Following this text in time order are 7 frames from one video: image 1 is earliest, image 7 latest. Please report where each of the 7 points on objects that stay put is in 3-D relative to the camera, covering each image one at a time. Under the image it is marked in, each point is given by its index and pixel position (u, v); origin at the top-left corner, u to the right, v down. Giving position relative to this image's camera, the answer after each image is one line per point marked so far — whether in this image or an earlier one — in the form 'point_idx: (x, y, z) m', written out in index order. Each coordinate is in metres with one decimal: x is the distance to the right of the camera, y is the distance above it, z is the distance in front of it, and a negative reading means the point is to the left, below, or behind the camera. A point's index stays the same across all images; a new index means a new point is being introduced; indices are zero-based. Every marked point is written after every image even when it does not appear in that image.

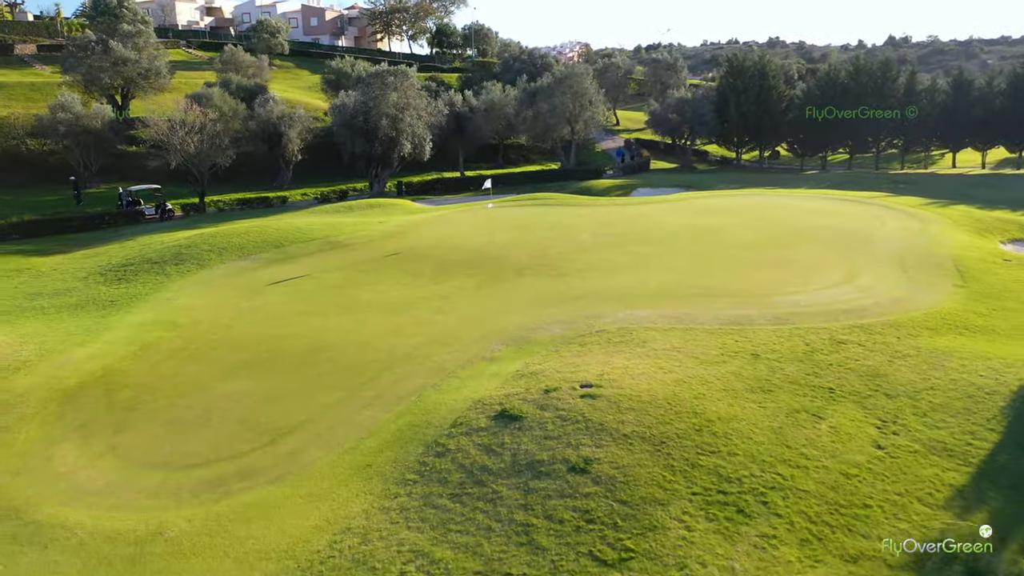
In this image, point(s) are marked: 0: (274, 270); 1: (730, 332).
0: (-5.7, +0.4, +19.5) m
1: (+3.5, -0.8, +12.9) m
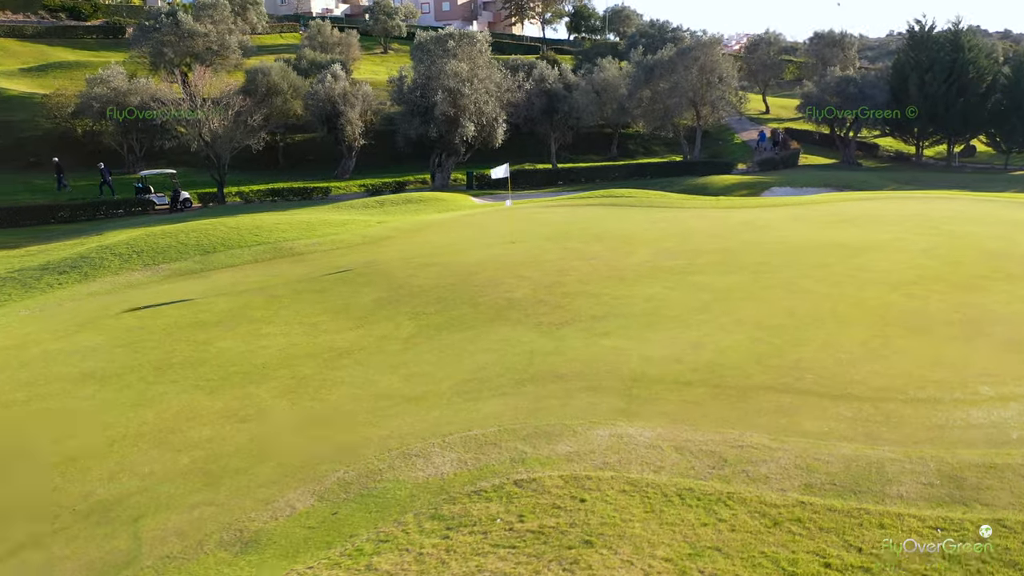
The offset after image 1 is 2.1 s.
0: (-5.8, 0.0, +13.4) m
1: (+2.0, -1.6, +5.1) m
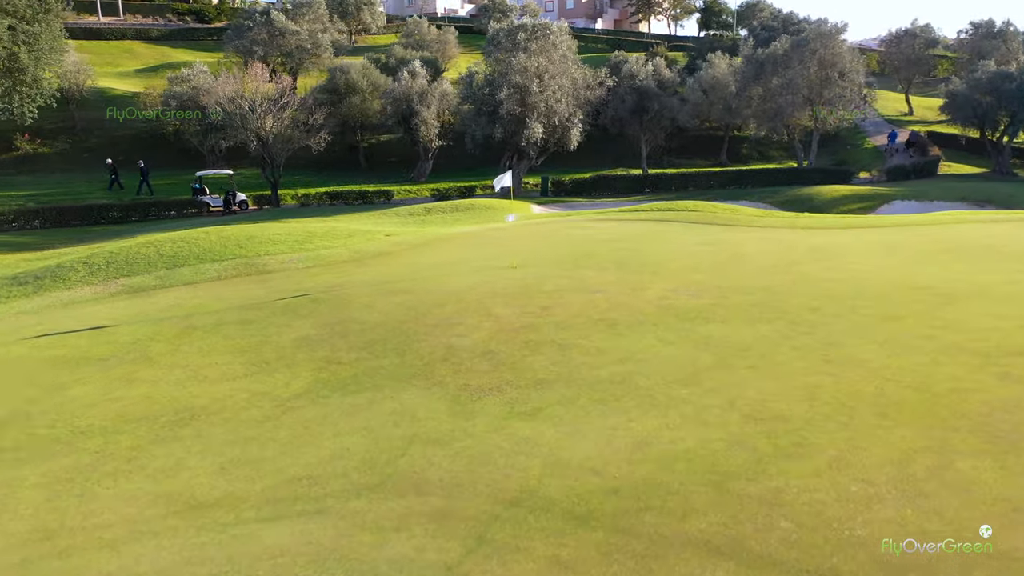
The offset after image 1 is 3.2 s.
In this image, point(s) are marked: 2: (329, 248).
0: (-6.0, -0.3, +11.7) m
1: (+0.1, -2.2, +2.3) m
2: (-3.3, +0.7, +14.7) m
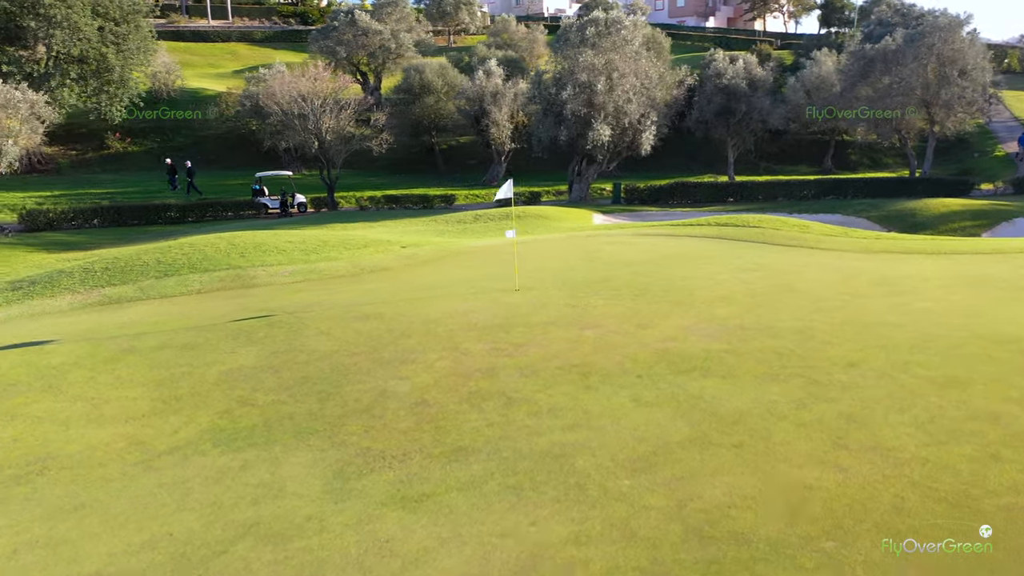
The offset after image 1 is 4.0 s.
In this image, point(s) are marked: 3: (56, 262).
0: (-6.1, -0.5, +10.9) m
1: (-1.4, -2.5, +0.7) m
2: (-2.9, +0.4, +13.4) m
3: (-9.5, +0.5, +16.8) m
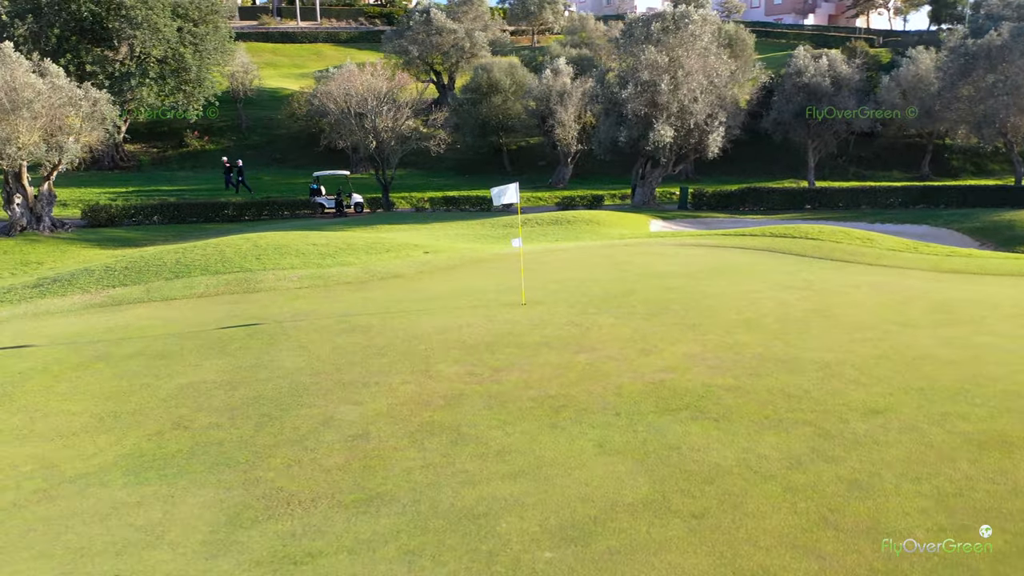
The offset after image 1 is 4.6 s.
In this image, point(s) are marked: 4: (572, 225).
0: (-6.0, -0.5, +10.6) m
1: (-2.5, -2.6, 0.0) m
2: (-2.6, +0.4, +12.8) m
3: (-8.7, +0.6, +16.9) m
4: (+1.4, +1.5, +19.1) m
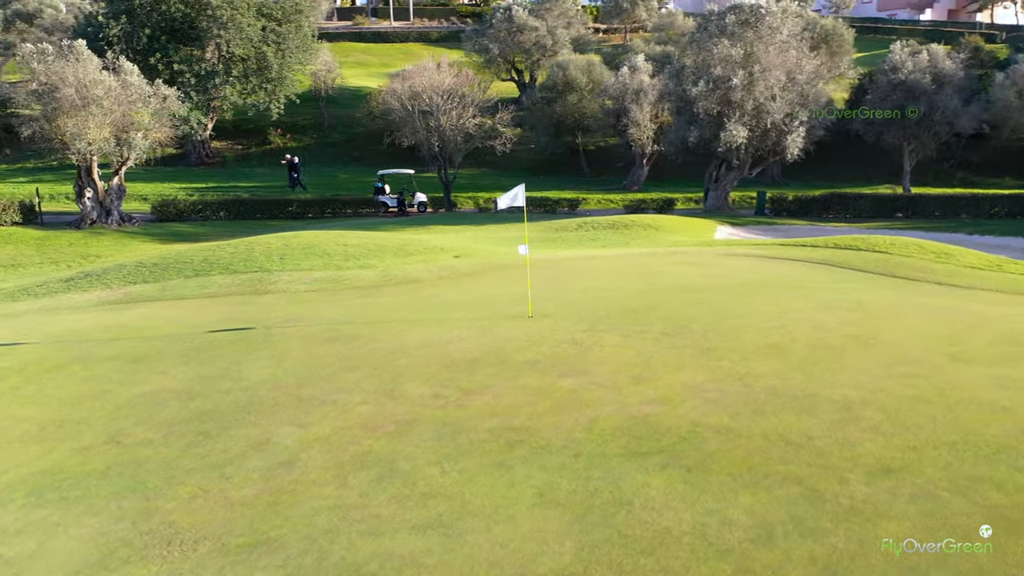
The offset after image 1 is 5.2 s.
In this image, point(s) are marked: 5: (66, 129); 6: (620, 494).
0: (-5.9, -0.4, +10.5) m
1: (-3.7, -2.6, -0.5) m
2: (-2.1, +0.3, +12.2) m
3: (-7.7, +0.7, +17.1) m
4: (+2.6, +1.3, +18.0) m
5: (-10.9, +3.9, +19.9) m
6: (+0.7, -1.3, +5.0) m
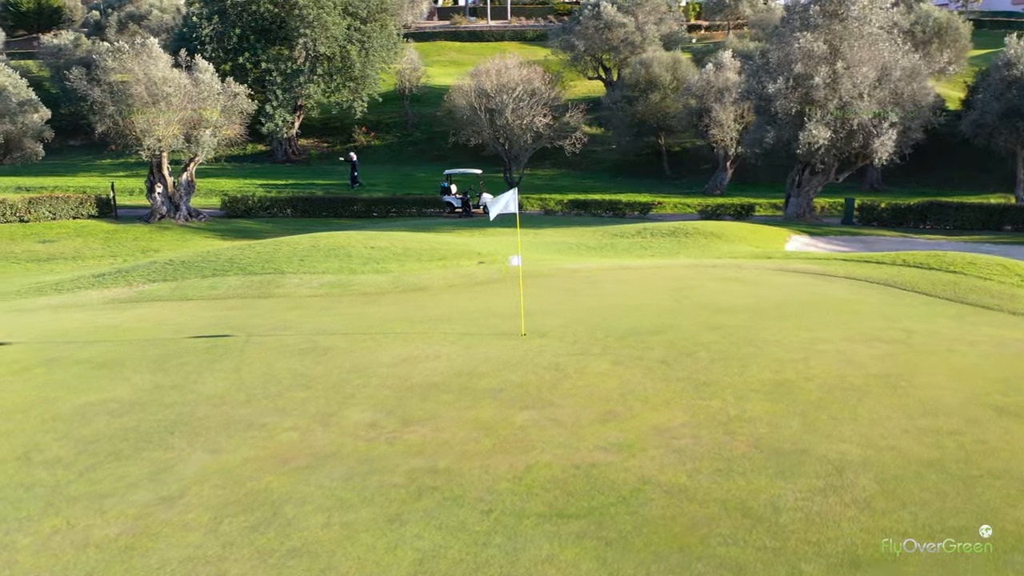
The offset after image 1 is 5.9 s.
0: (-5.8, -0.4, +10.4) m
1: (-5.1, -2.6, -0.8) m
2: (-1.8, +0.2, +11.7) m
3: (-6.7, +0.8, +17.2) m
4: (+3.7, +1.0, +16.7) m
5: (-9.4, +4.1, +20.3) m
6: (0.0, -1.4, +4.2) m
